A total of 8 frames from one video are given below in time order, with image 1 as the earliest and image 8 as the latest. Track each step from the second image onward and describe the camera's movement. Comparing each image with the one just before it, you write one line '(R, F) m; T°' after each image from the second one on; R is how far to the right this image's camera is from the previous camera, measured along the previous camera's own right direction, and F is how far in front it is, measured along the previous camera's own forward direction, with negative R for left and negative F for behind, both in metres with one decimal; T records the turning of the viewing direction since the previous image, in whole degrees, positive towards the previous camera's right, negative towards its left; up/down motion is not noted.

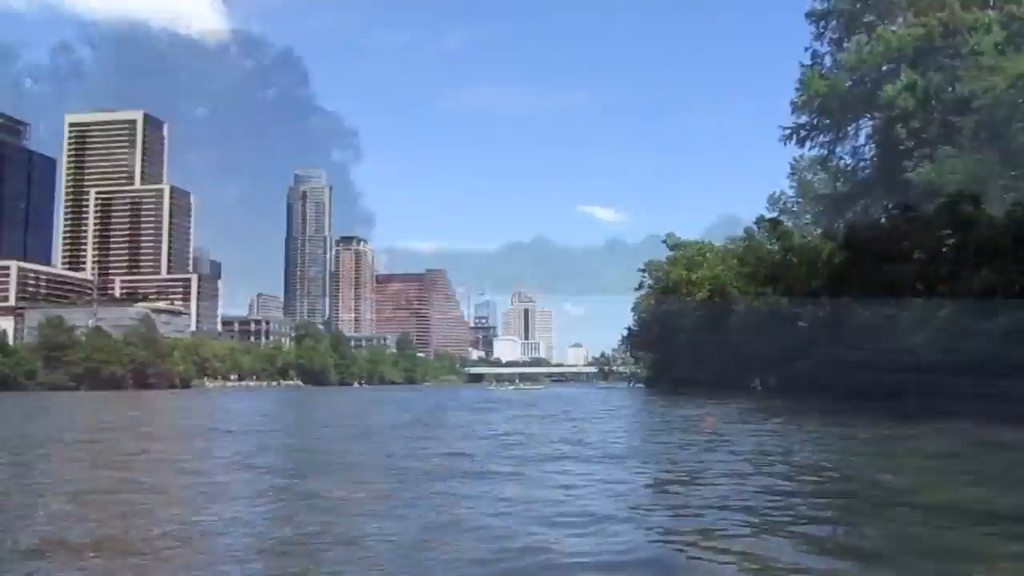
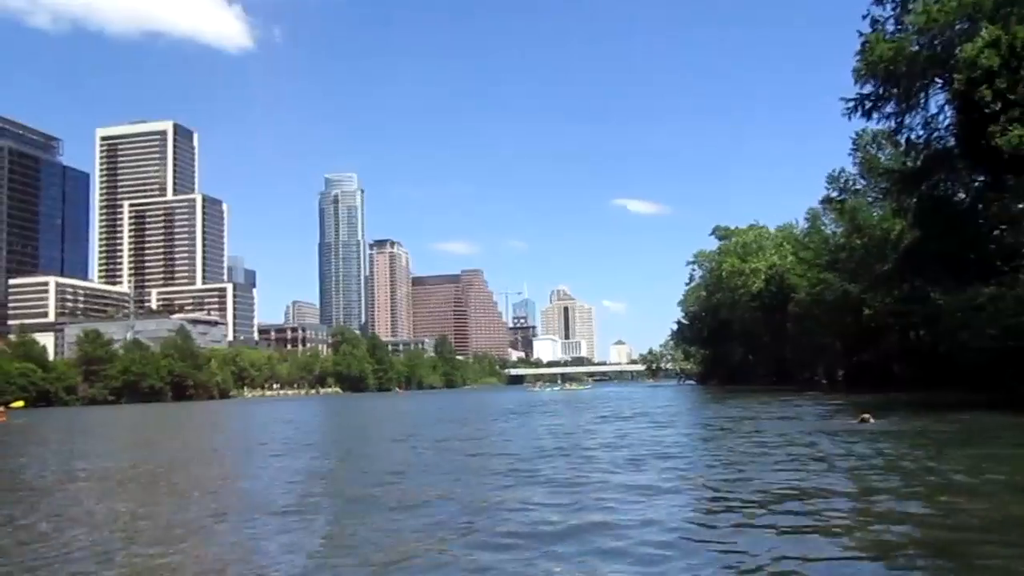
(-1.6, +3.3) m; -2°
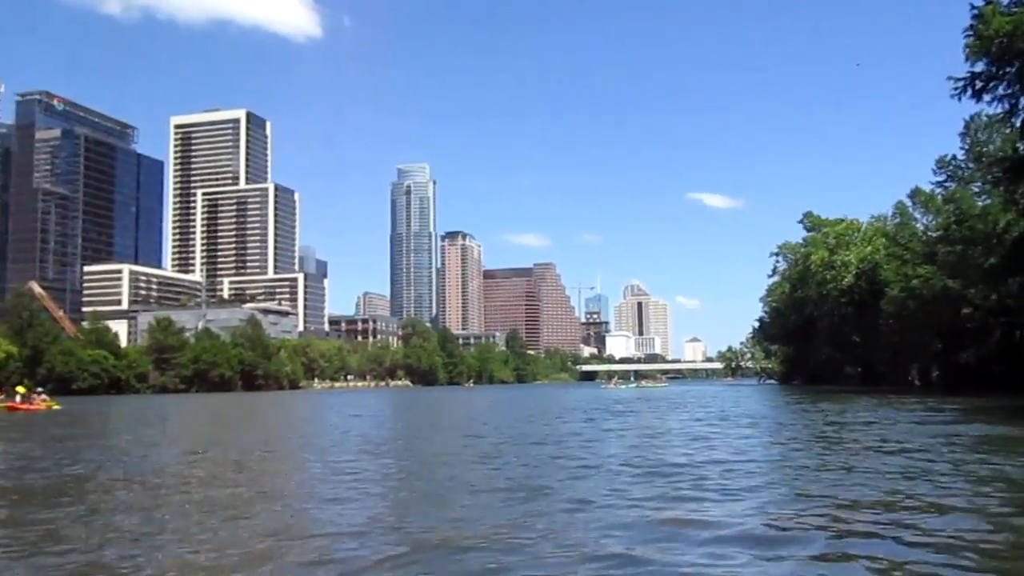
(+0.8, +4.8) m; -6°
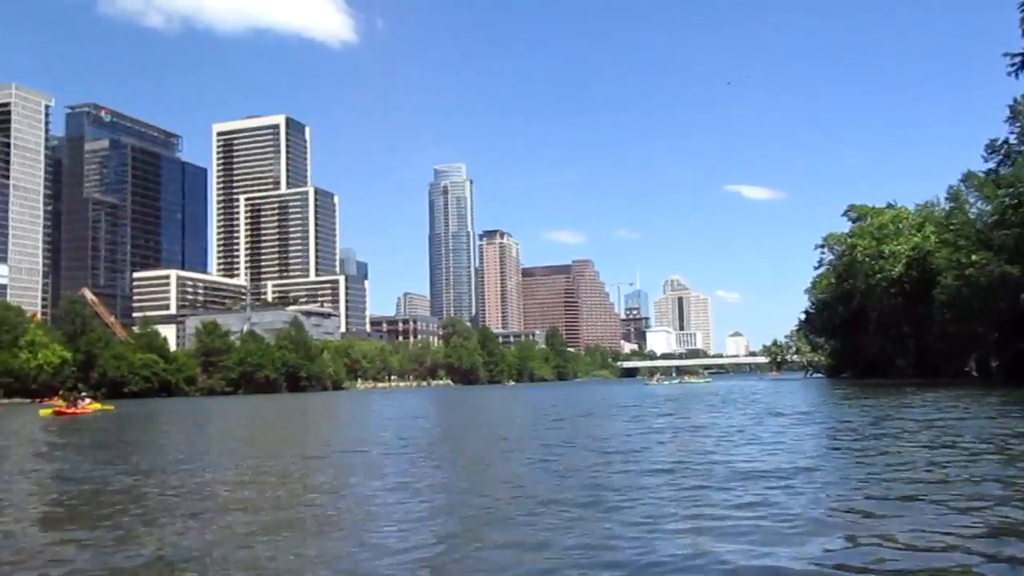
(+0.1, +0.1) m; -3°
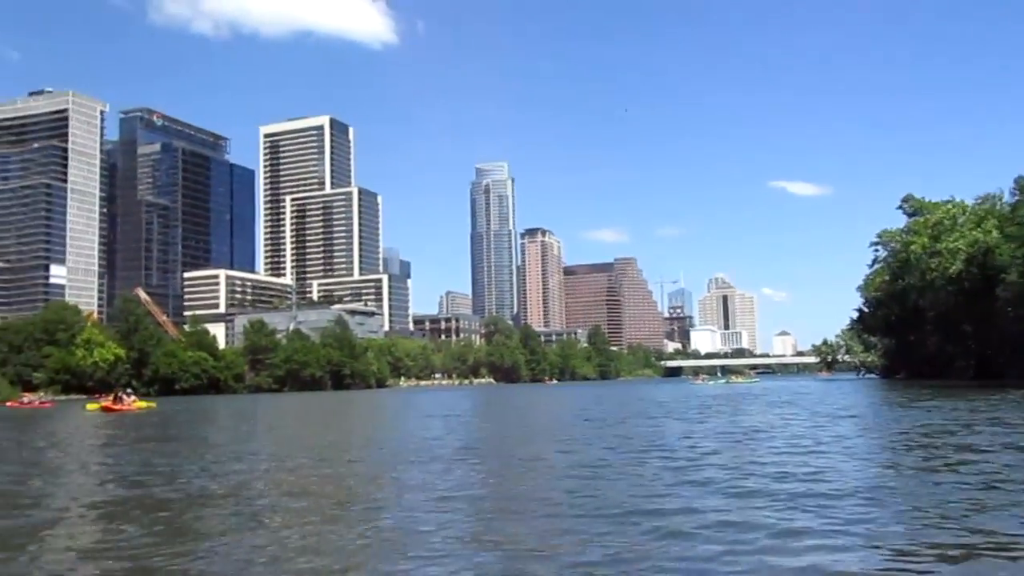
(0.0, +0.1) m; -3°
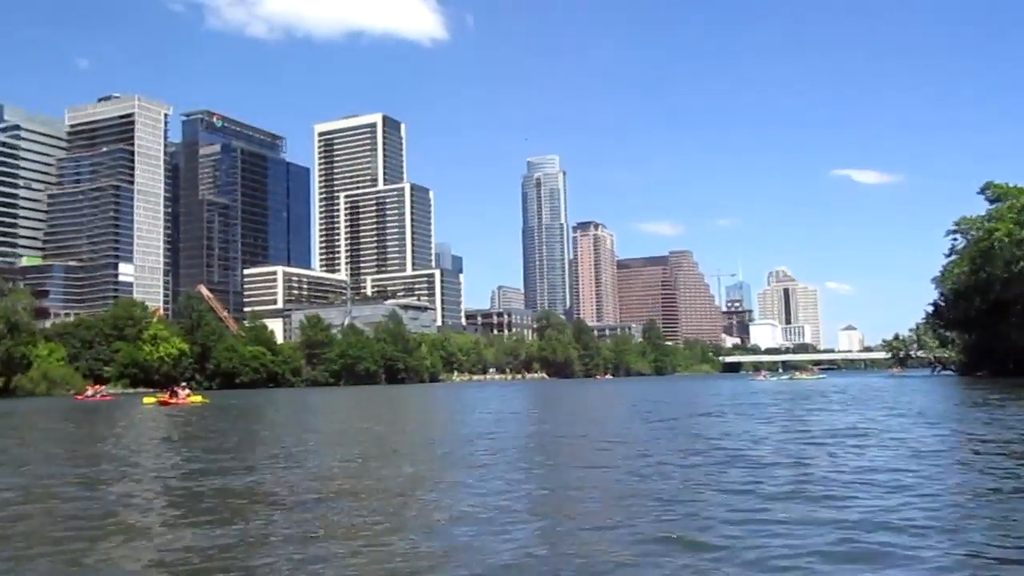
(-0.5, +0.6) m; -4°
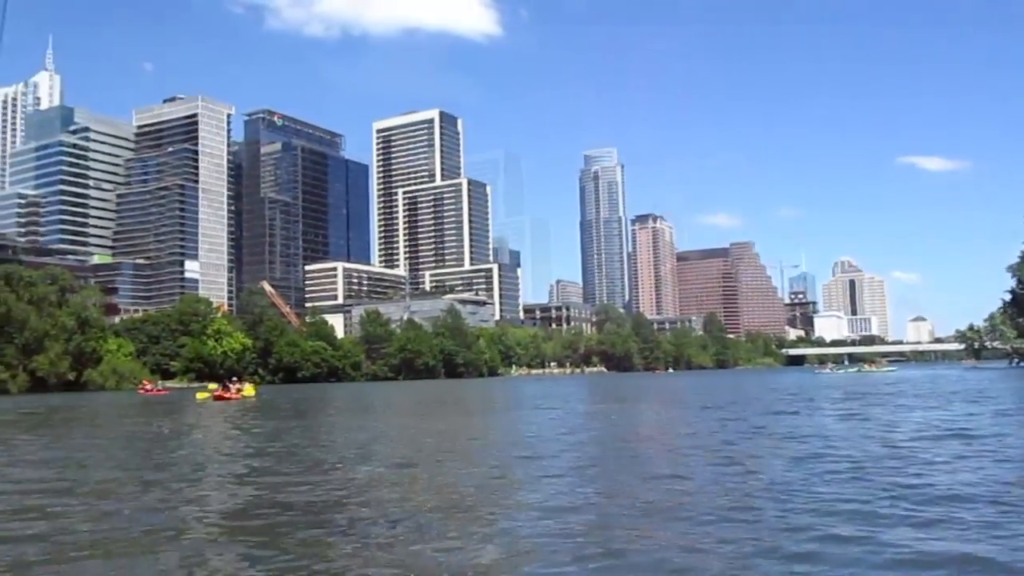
(+0.7, +0.5) m; -5°
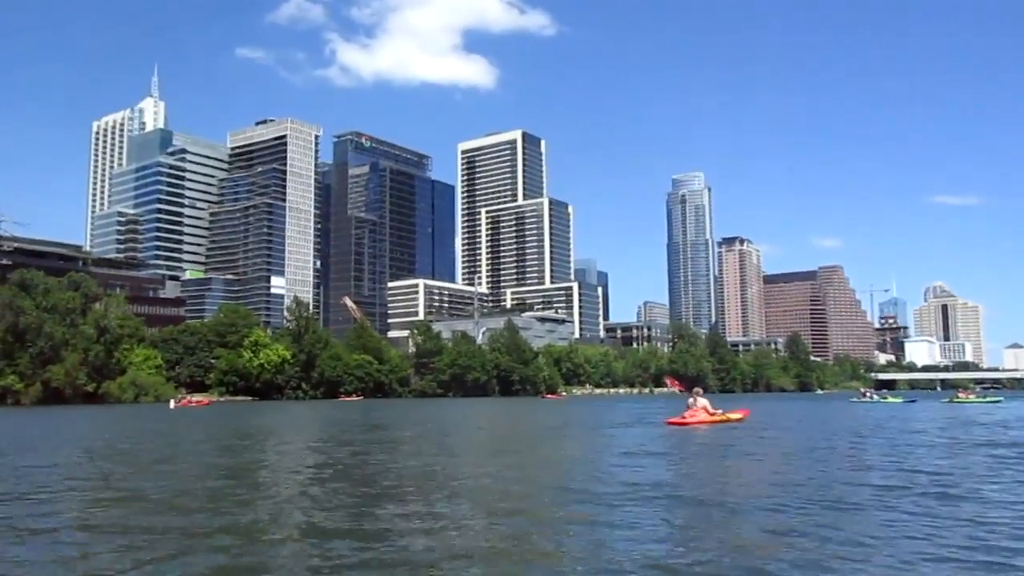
(+2.6, -0.3) m; -7°
